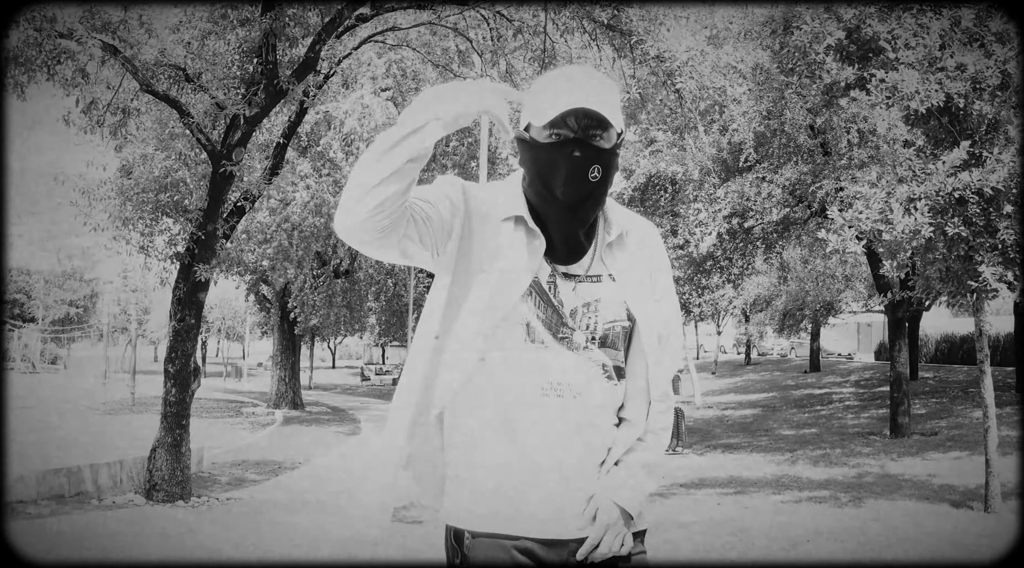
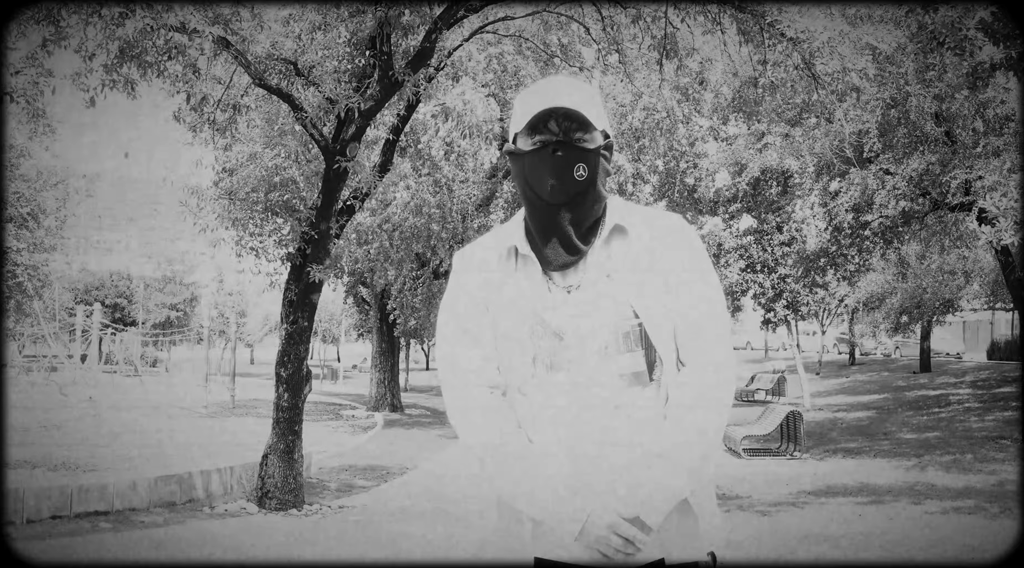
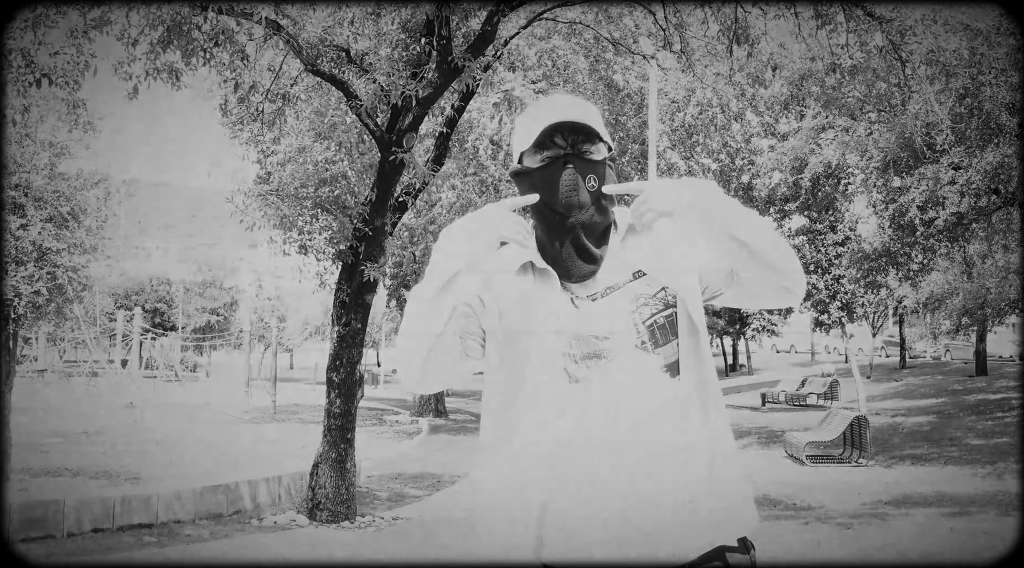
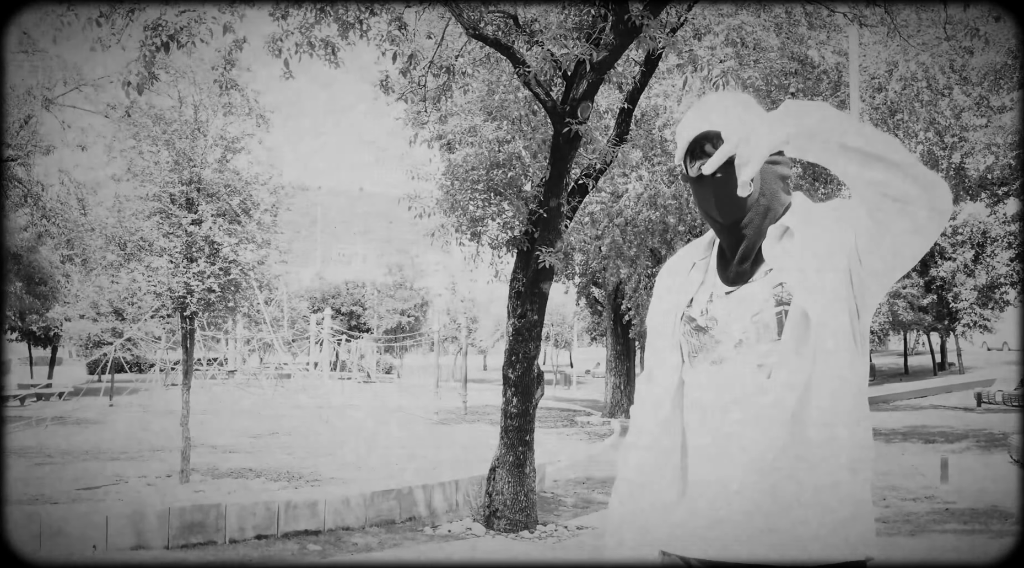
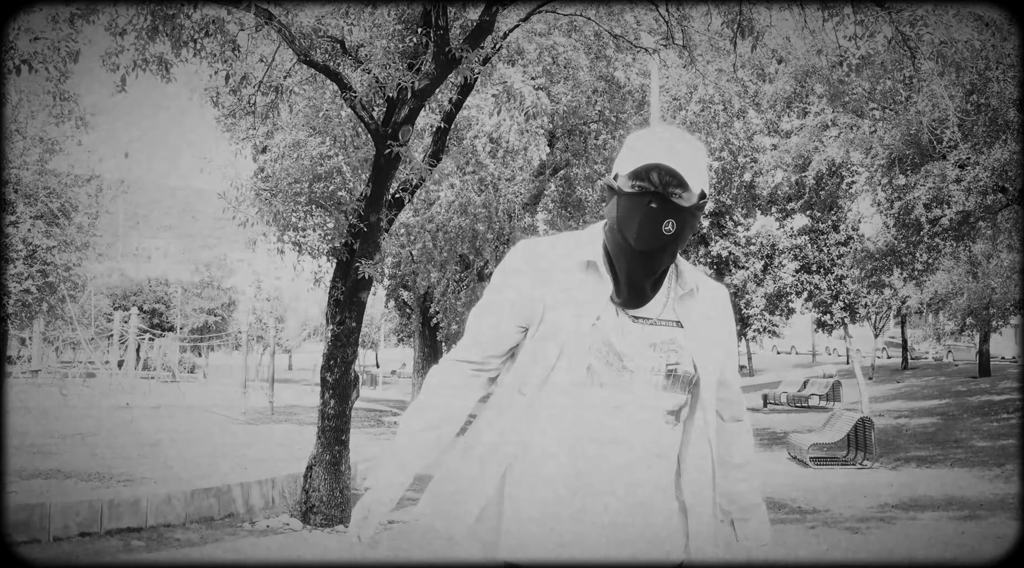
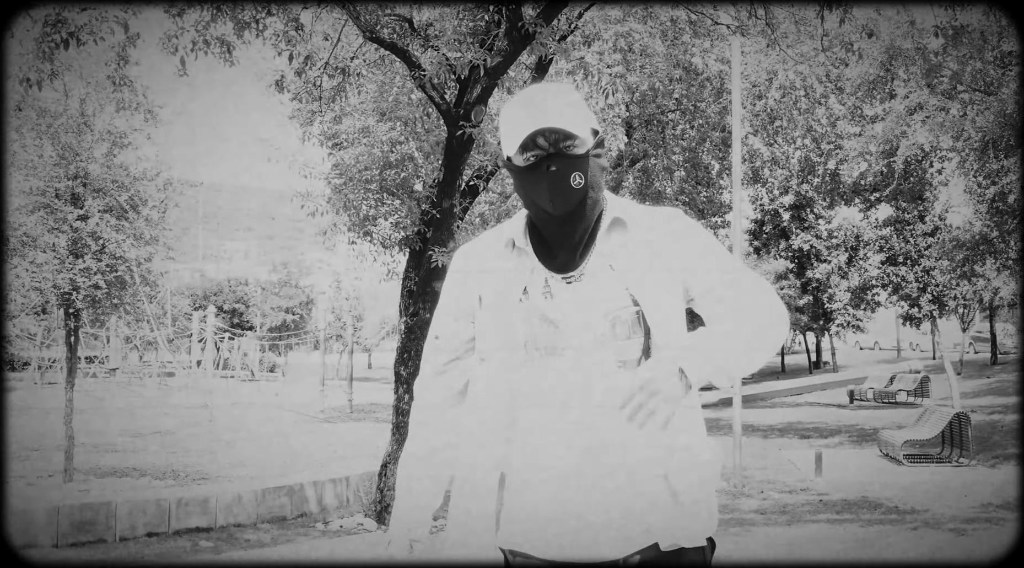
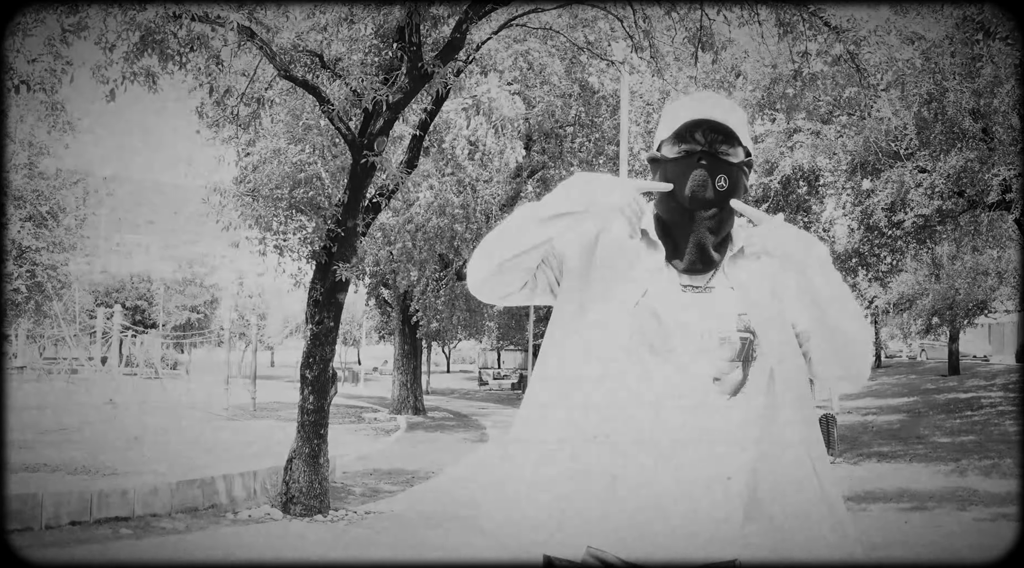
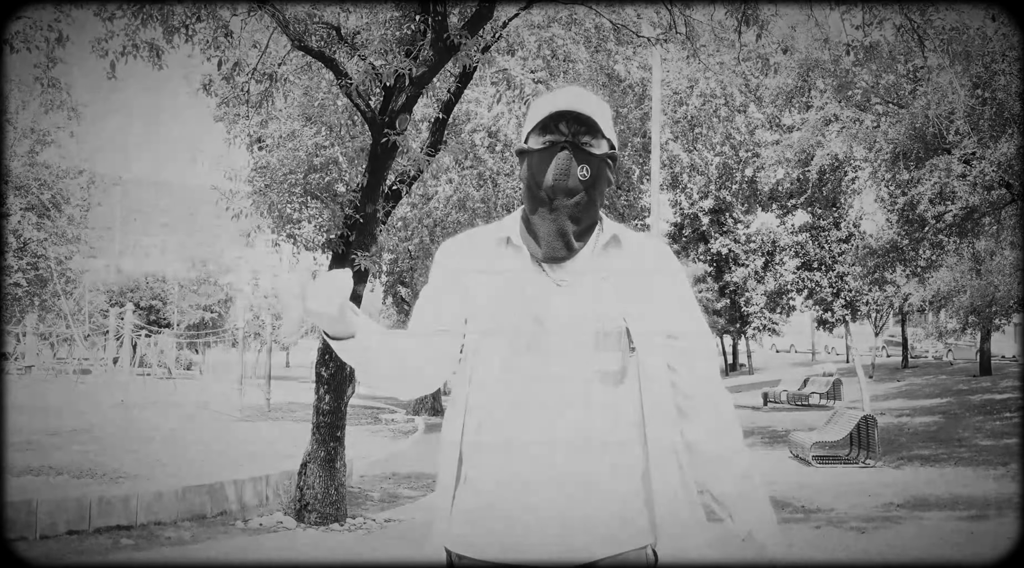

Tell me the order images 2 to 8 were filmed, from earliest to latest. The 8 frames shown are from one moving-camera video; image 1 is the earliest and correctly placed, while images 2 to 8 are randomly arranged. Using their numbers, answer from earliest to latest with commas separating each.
2, 7, 3, 5, 8, 6, 4
